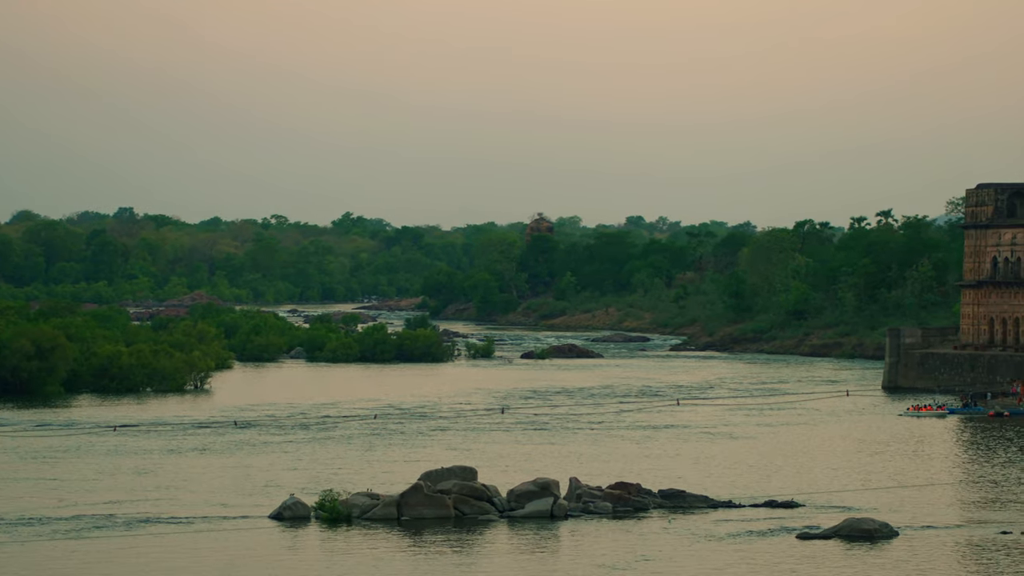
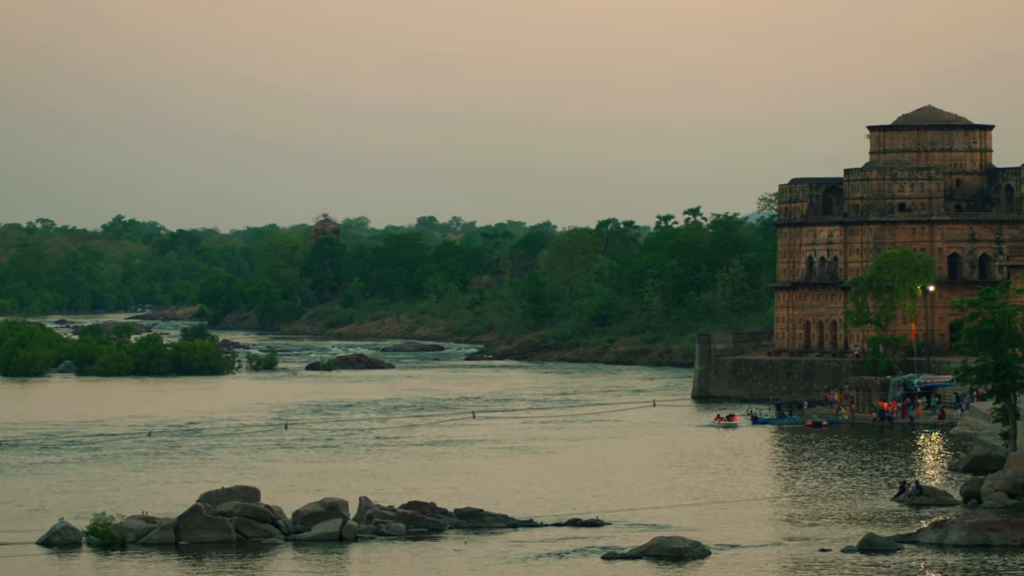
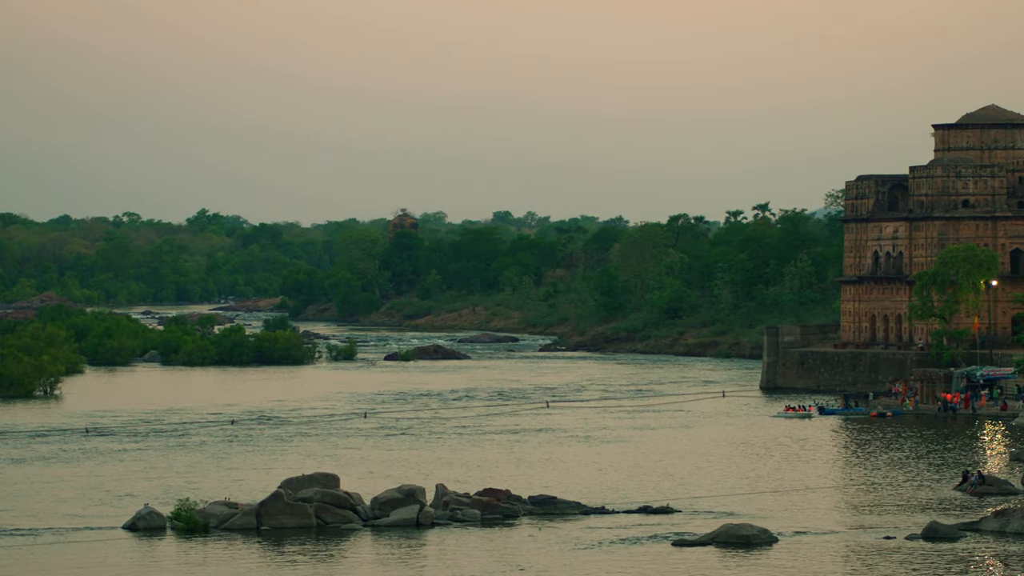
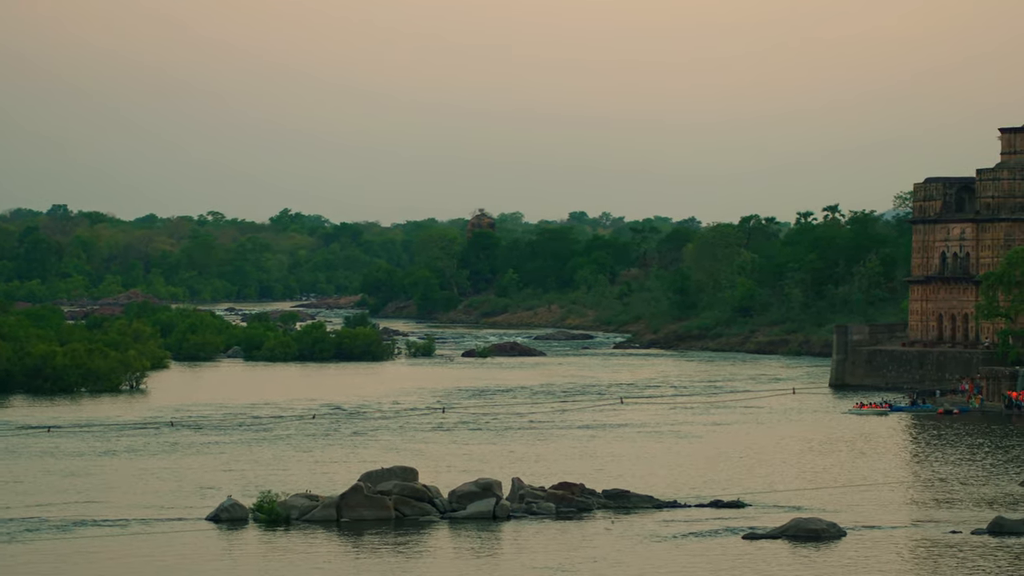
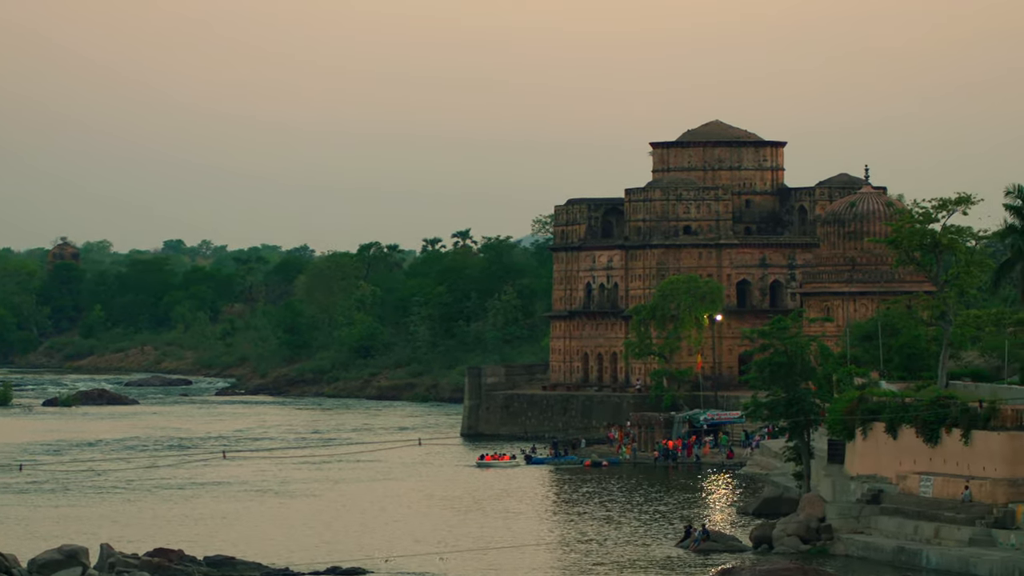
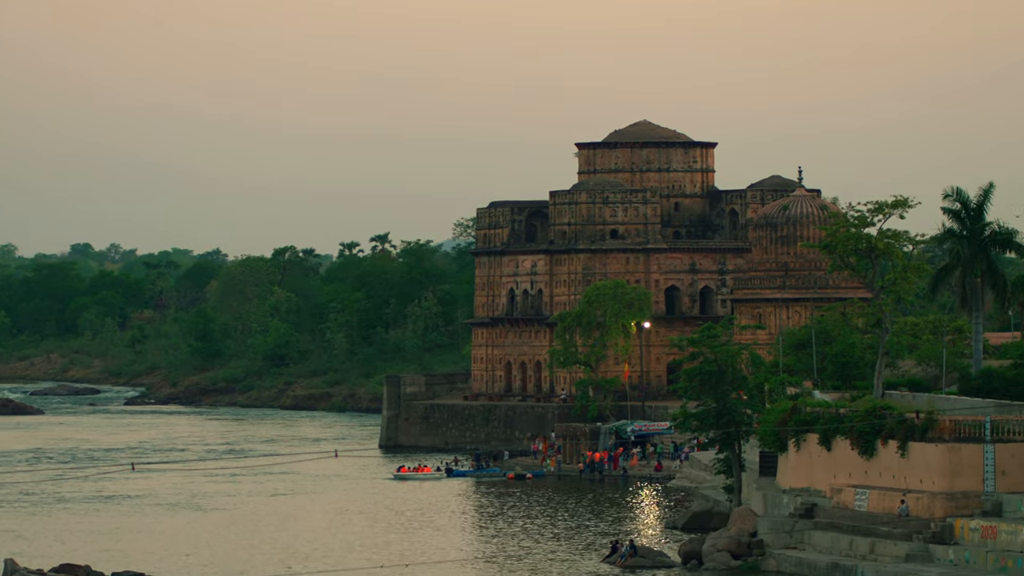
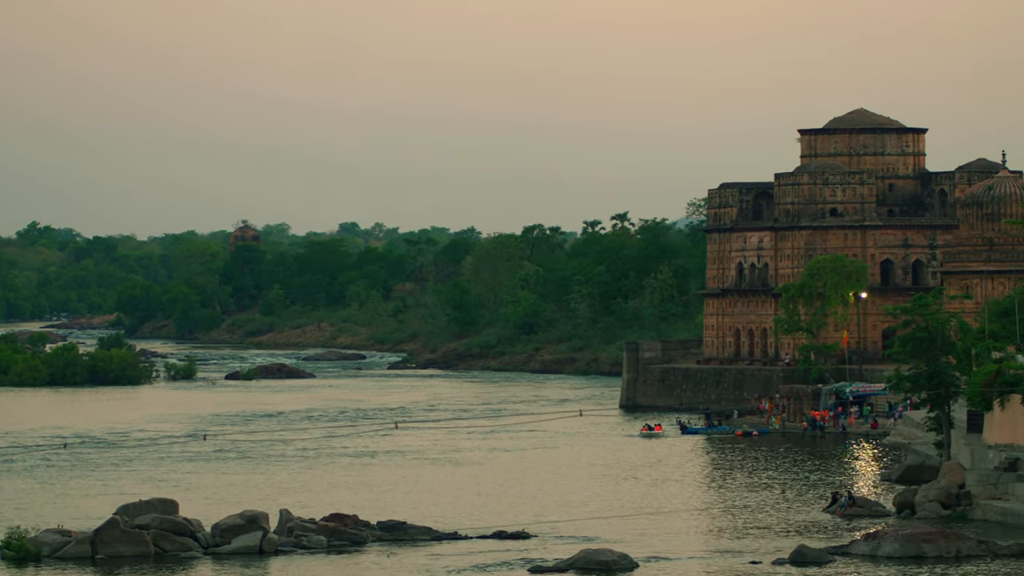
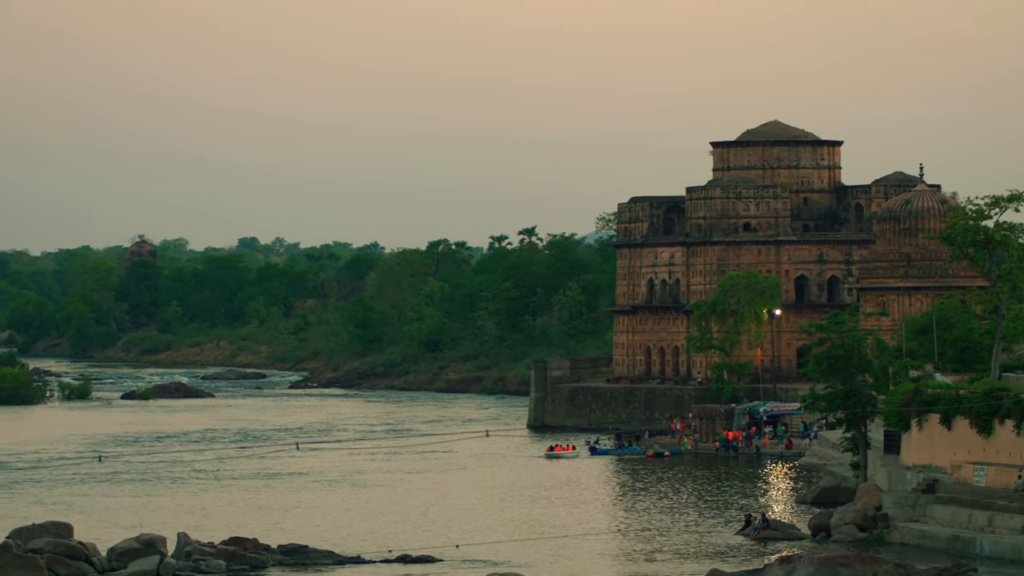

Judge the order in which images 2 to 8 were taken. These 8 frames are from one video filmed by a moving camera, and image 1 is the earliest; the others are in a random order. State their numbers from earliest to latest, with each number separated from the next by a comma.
4, 3, 2, 7, 8, 5, 6
